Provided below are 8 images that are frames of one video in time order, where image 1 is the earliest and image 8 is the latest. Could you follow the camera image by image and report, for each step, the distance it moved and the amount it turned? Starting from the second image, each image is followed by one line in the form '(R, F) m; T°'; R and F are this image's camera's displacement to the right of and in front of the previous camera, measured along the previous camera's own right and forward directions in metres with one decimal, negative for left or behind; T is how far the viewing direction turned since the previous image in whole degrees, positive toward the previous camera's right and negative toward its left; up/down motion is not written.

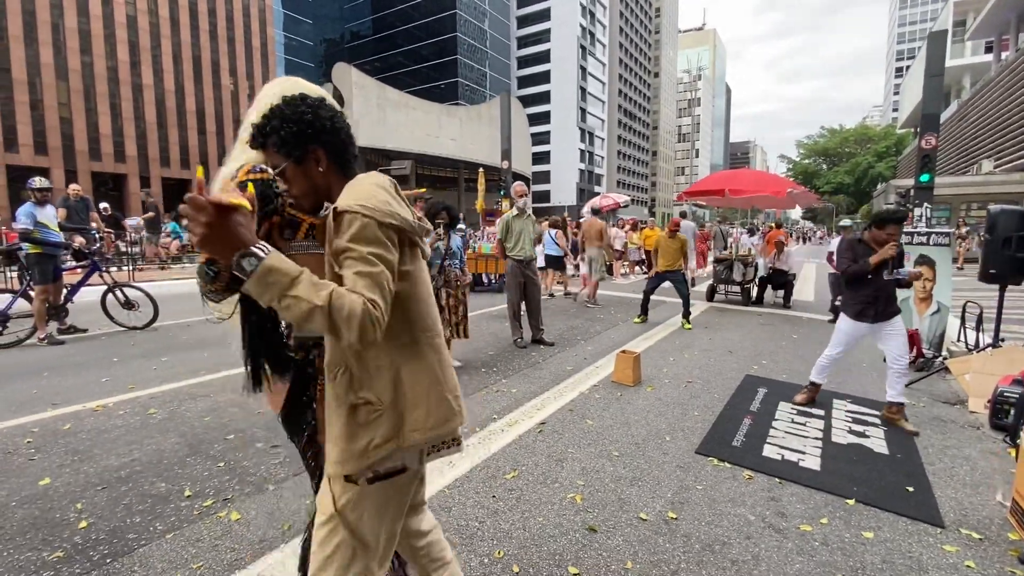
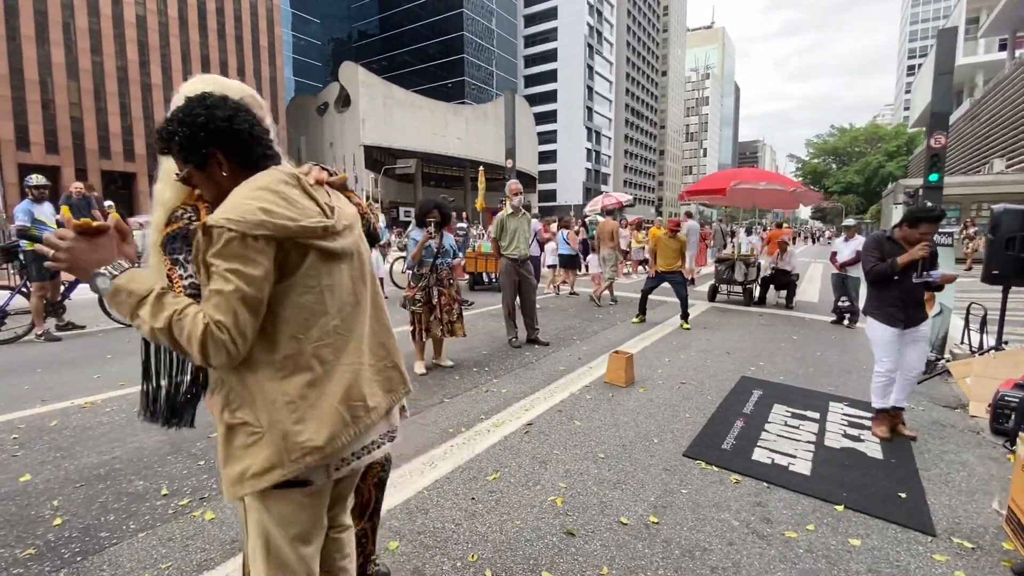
(+0.2, 0.0) m; -1°
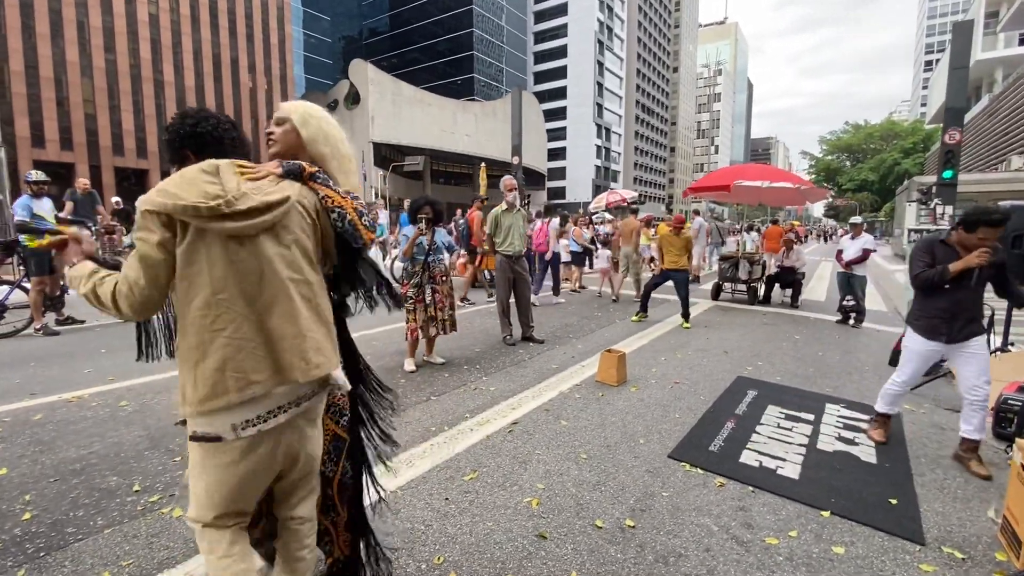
(+0.2, +0.1) m; -1°
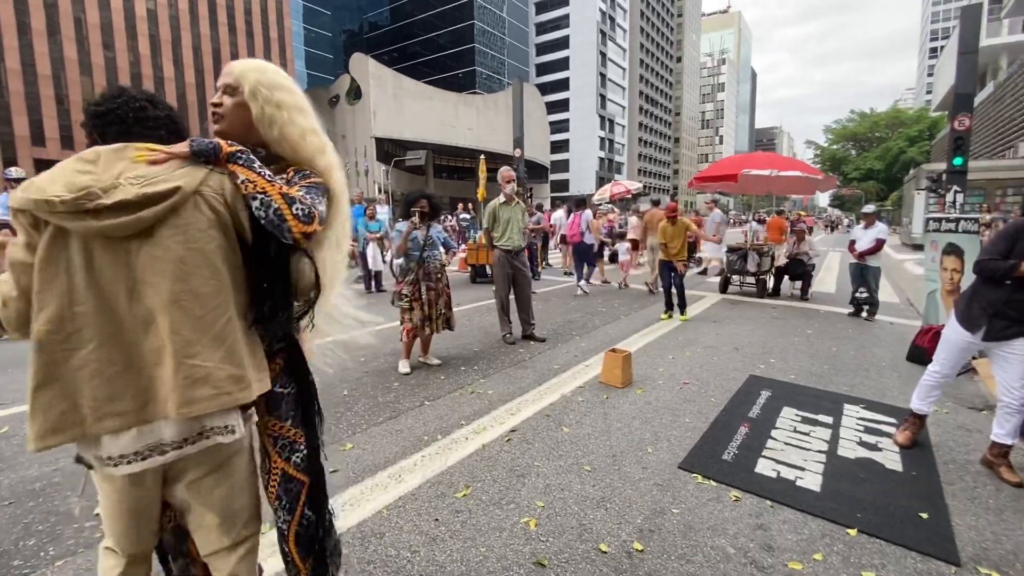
(+0.1, +0.3) m; 0°
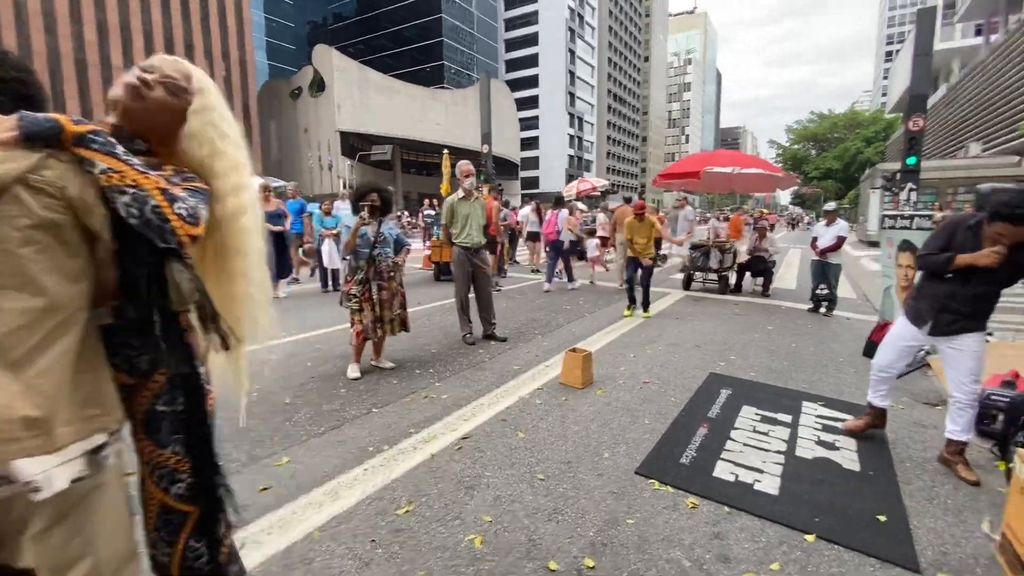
(+0.1, +0.2) m; +3°
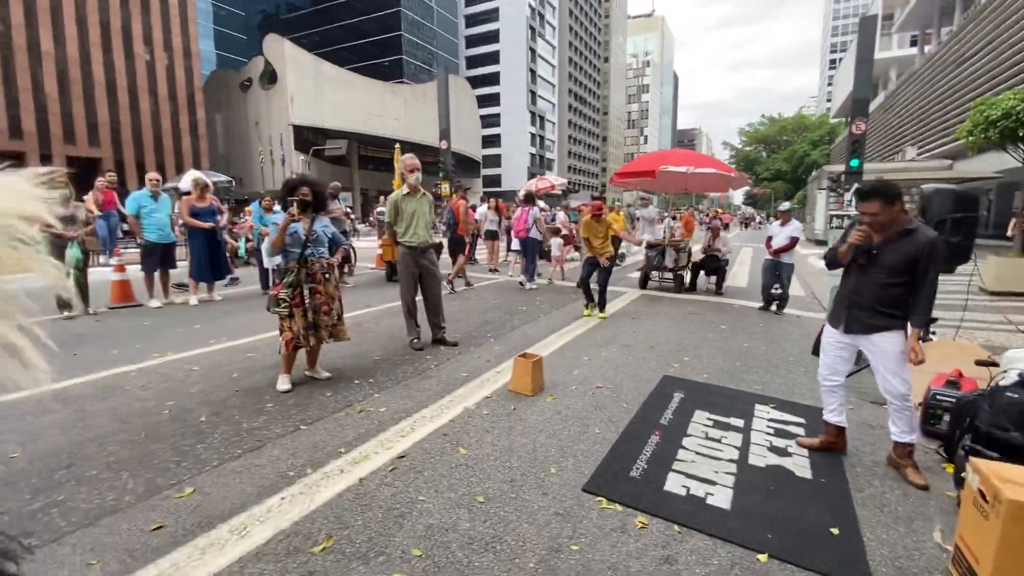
(+0.2, +0.3) m; +4°
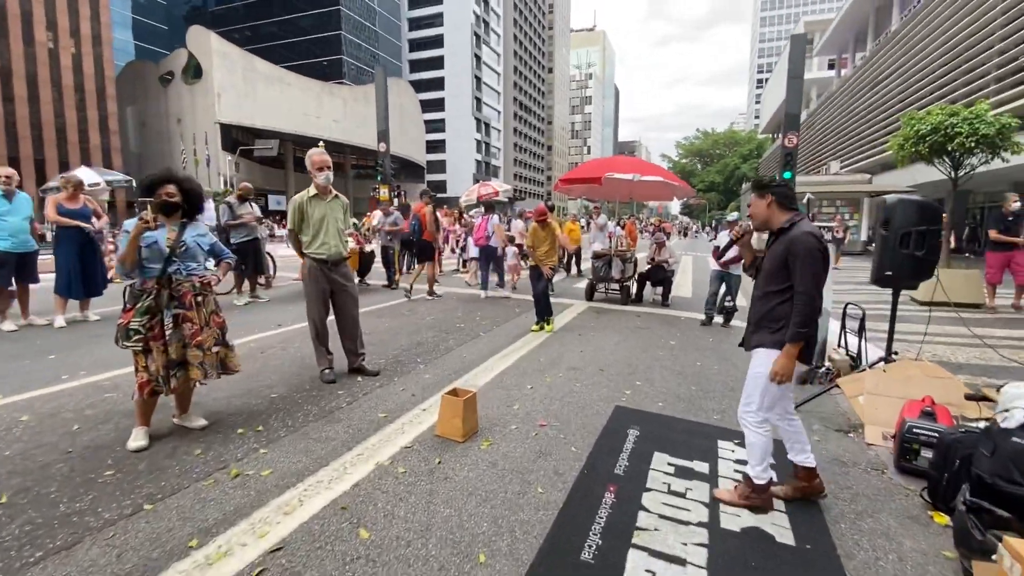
(+0.2, +0.7) m; +6°
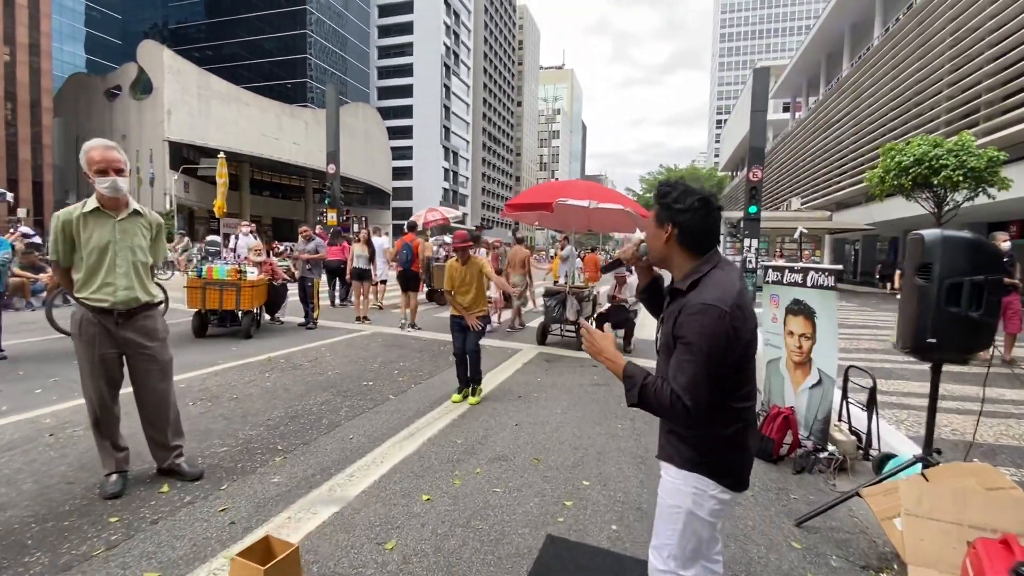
(+0.5, +1.4) m; +4°
